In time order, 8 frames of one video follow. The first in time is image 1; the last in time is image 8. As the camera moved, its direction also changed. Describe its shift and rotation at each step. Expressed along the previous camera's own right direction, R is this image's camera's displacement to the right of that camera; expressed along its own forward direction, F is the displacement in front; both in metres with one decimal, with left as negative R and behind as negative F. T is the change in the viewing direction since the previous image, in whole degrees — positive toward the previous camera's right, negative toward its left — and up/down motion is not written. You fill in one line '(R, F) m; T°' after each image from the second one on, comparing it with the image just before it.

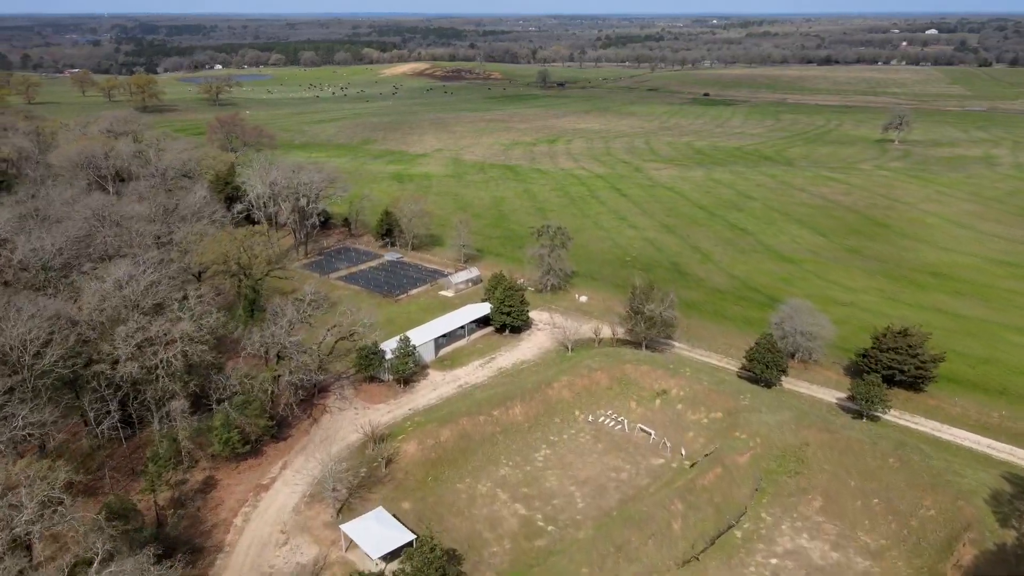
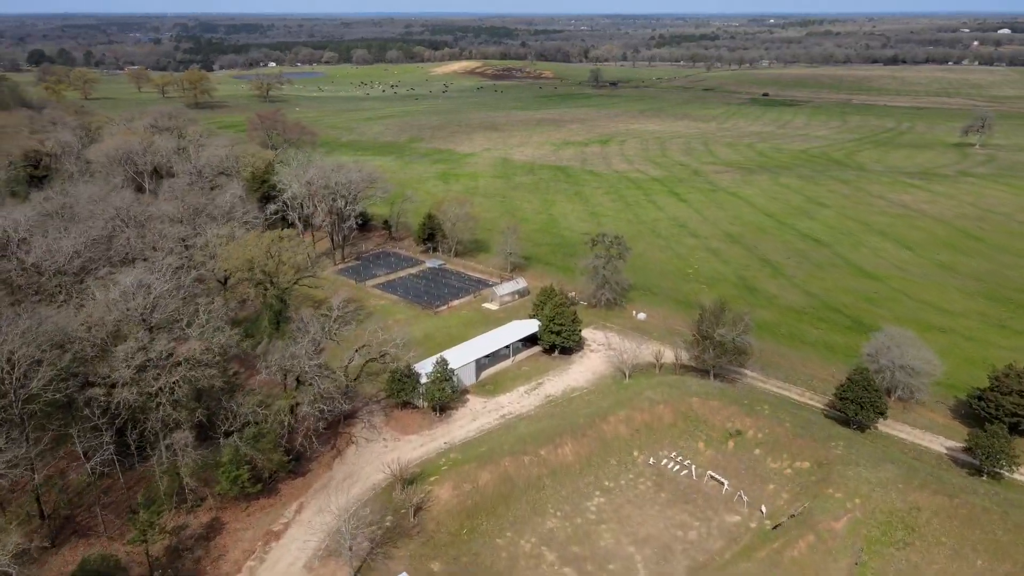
(-0.3, +4.3) m; -4°
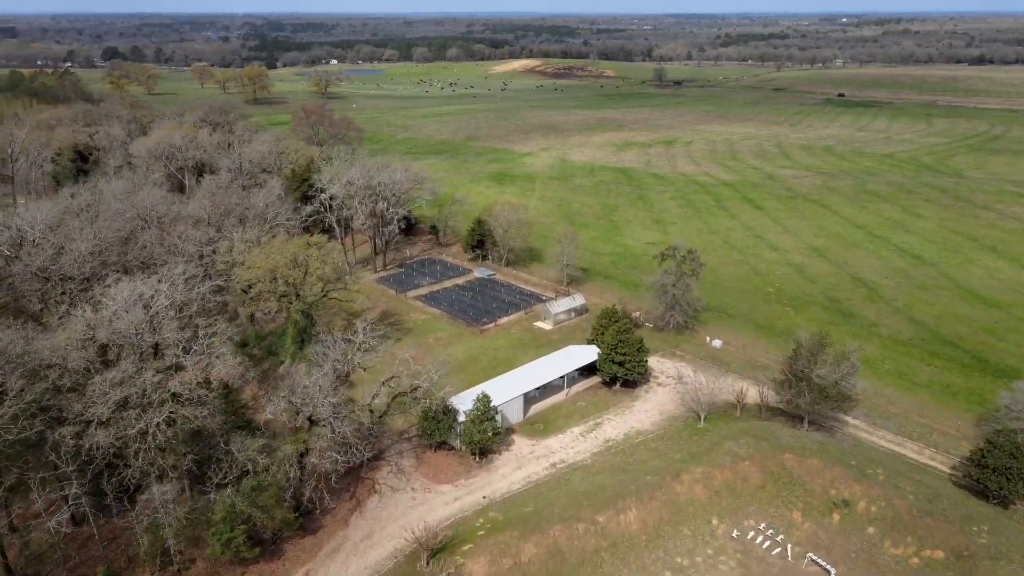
(-0.1, +5.1) m; -4°
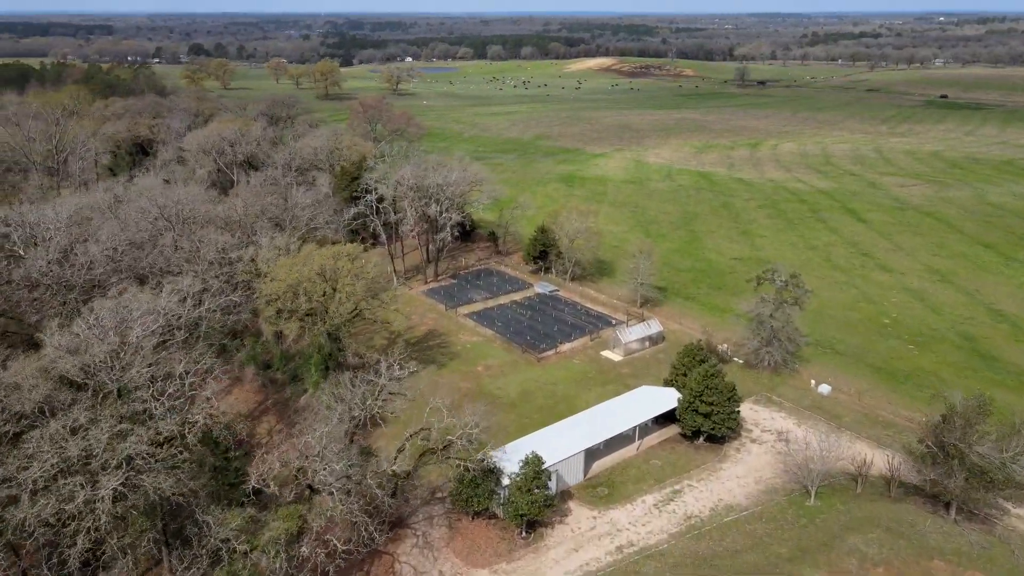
(+0.1, +5.7) m; -5°
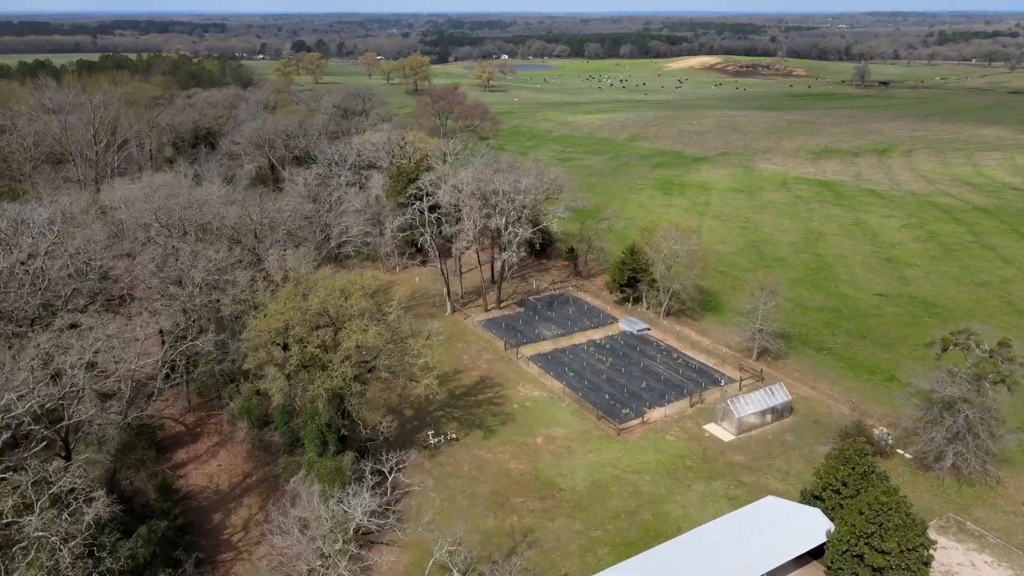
(+0.4, +8.5) m; -7°
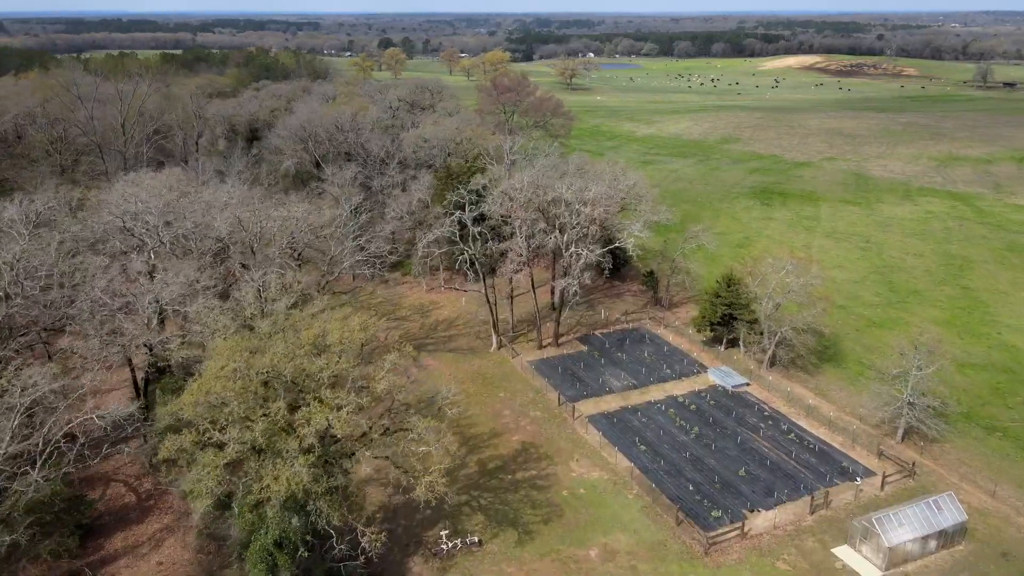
(+0.6, +7.1) m; -6°
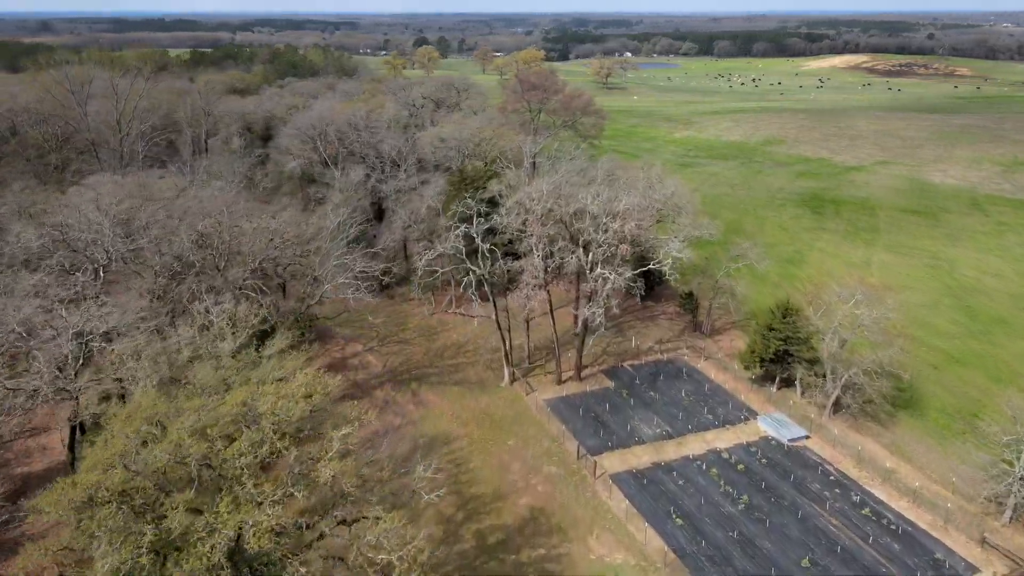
(+0.6, +4.1) m; -3°
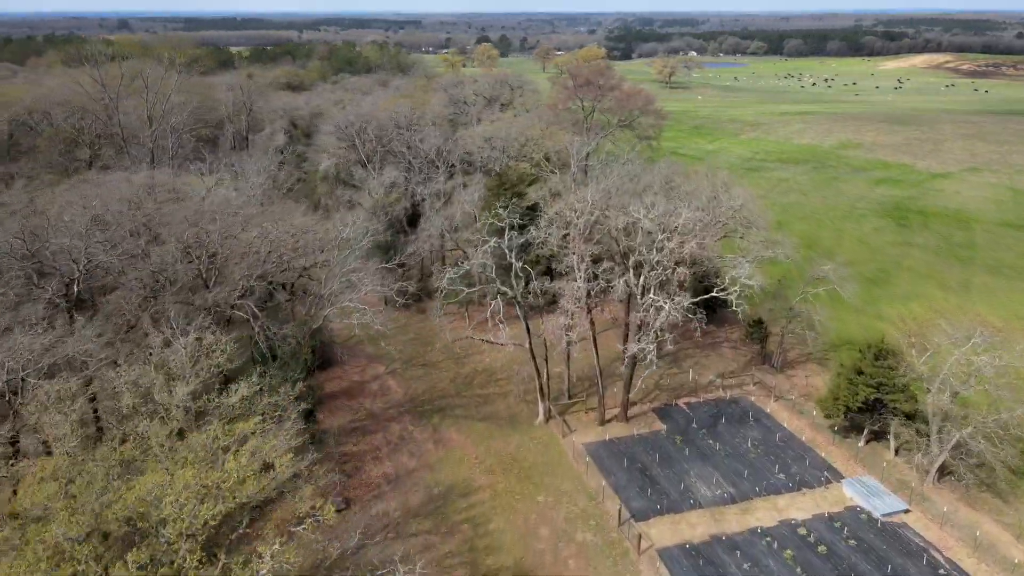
(+0.5, +3.4) m; -4°
